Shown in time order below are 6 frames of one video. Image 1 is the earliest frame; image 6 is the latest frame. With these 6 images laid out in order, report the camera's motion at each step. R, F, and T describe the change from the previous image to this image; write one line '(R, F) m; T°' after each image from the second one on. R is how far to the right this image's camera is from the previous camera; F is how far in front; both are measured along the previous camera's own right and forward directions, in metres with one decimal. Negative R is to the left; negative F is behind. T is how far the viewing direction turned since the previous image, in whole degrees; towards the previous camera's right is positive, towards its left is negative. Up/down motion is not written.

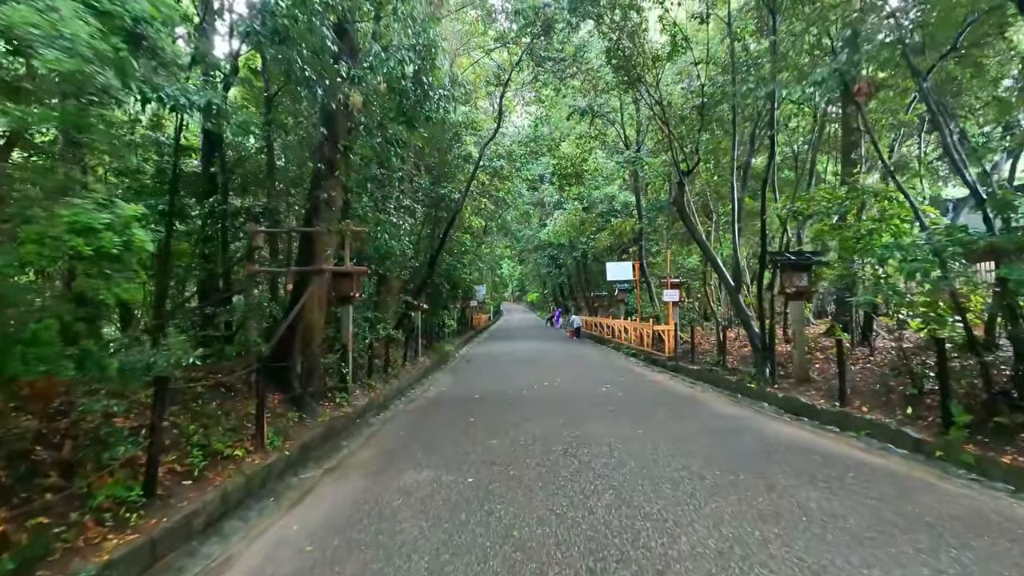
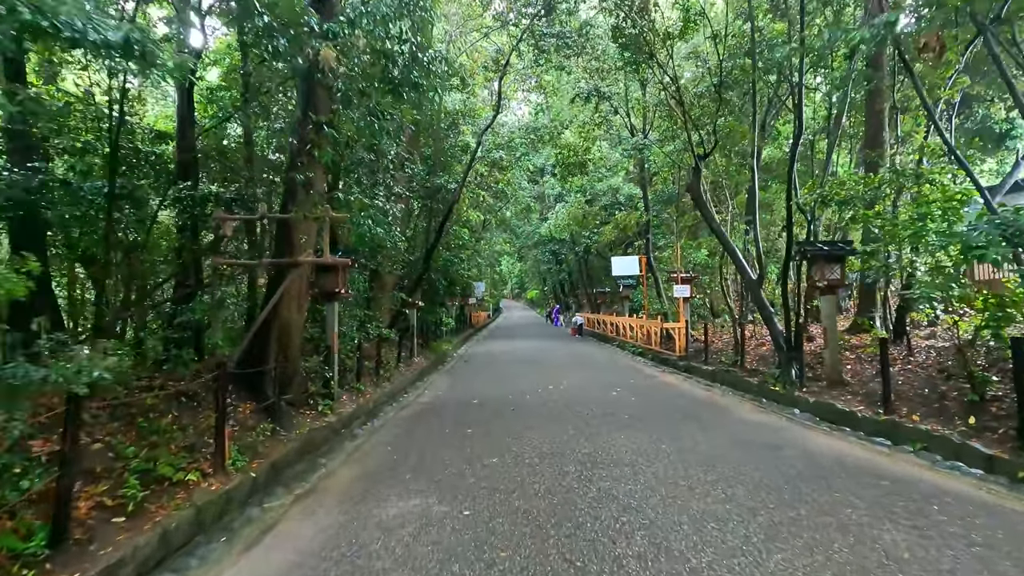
(-0.1, +1.1) m; 0°
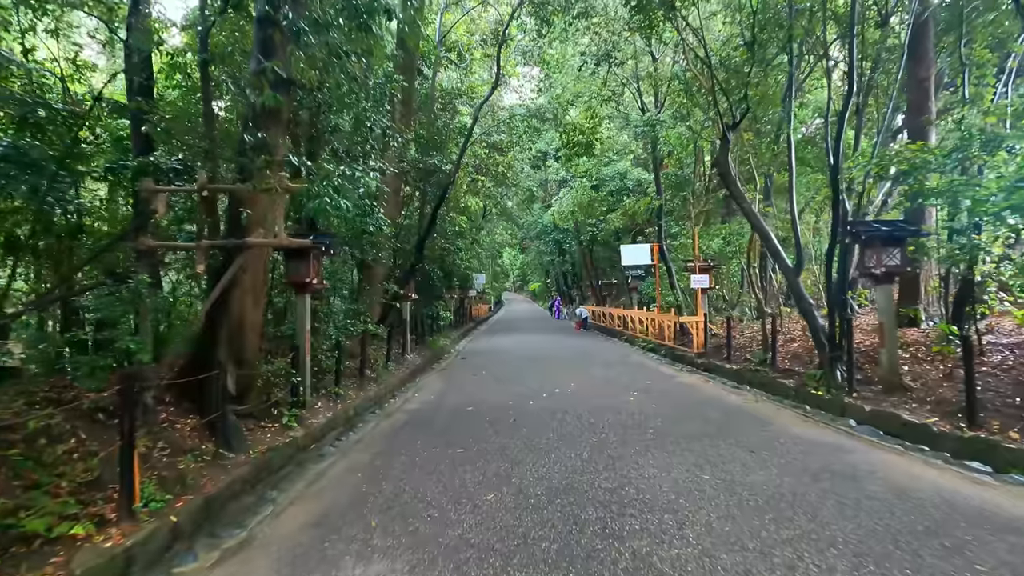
(0.0, +1.6) m; 0°
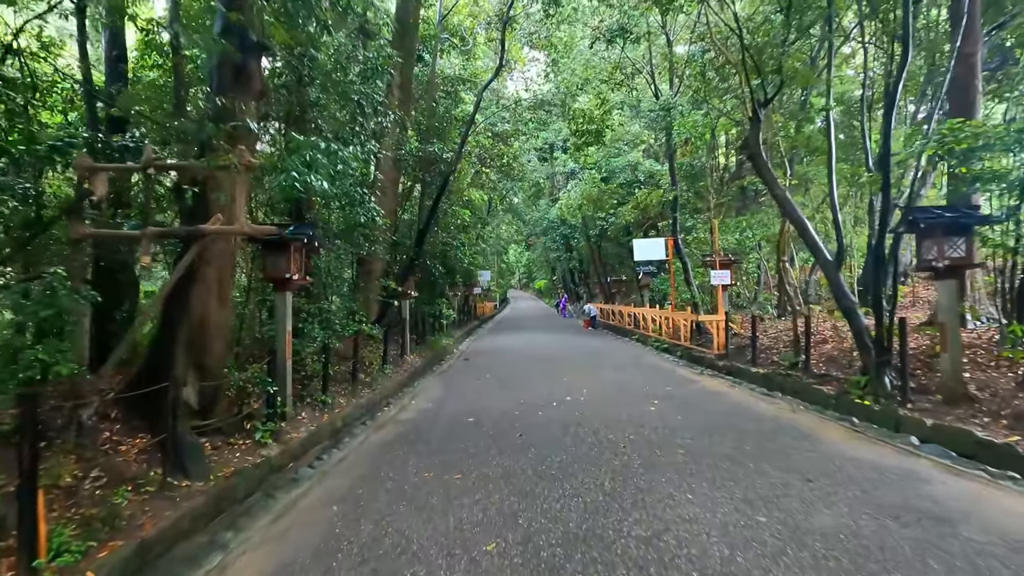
(0.0, +1.1) m; -1°
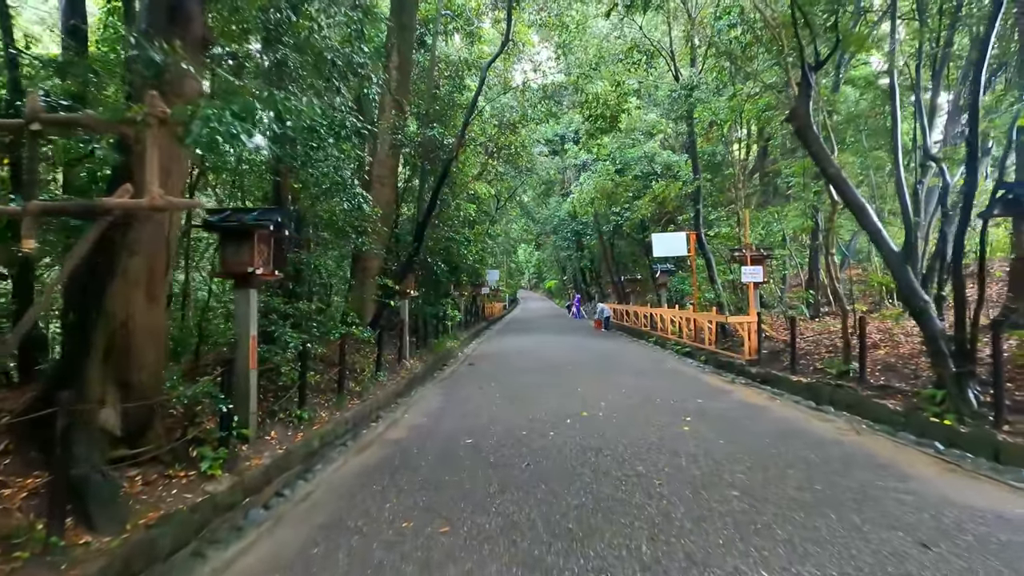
(+0.1, +1.4) m; -1°
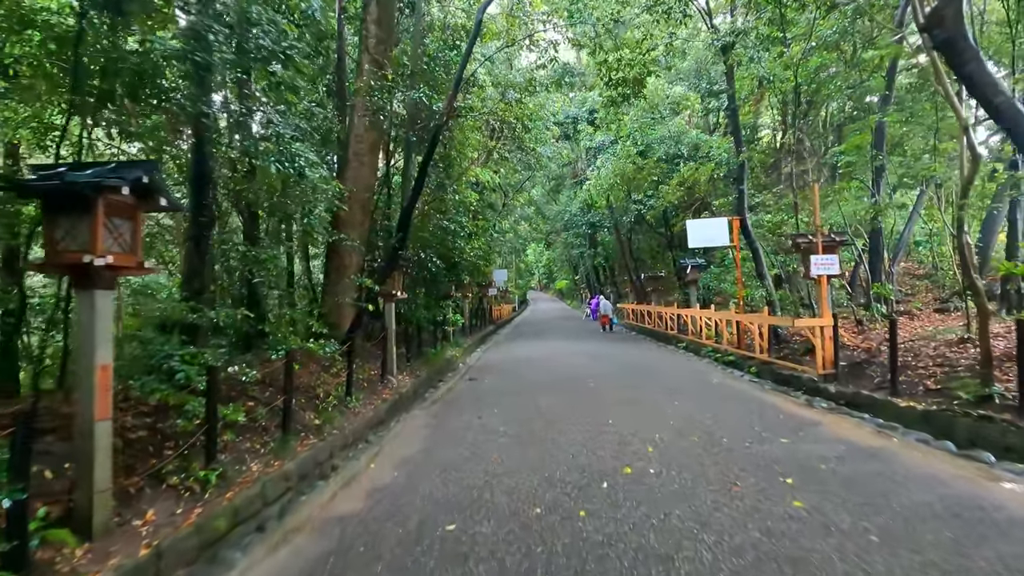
(+0.1, +2.7) m; -1°
